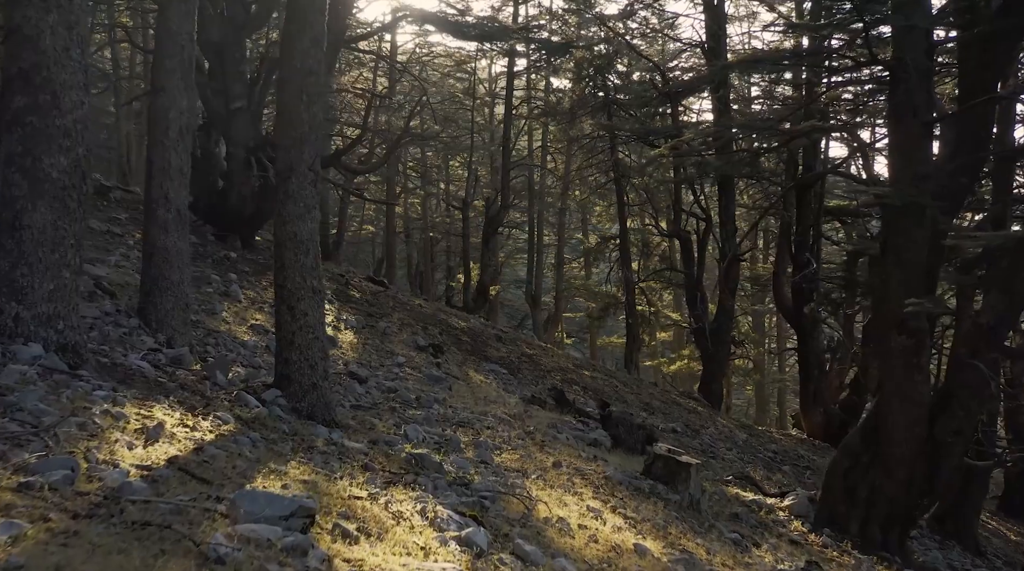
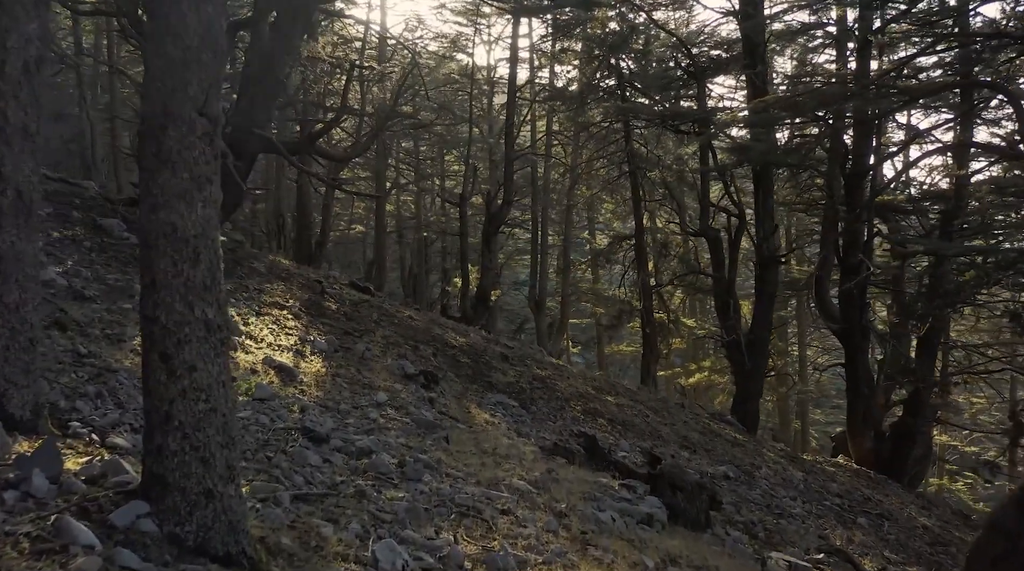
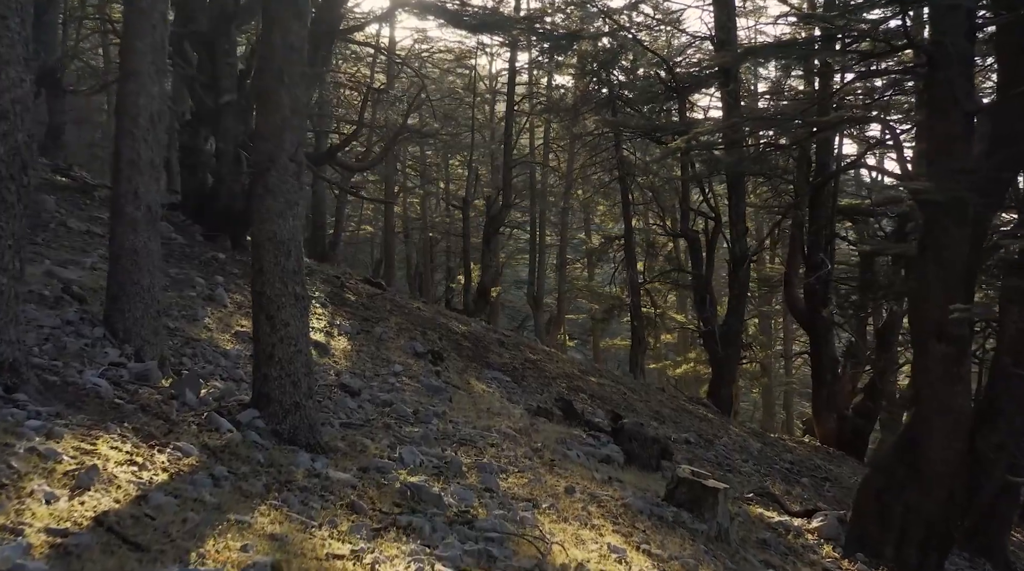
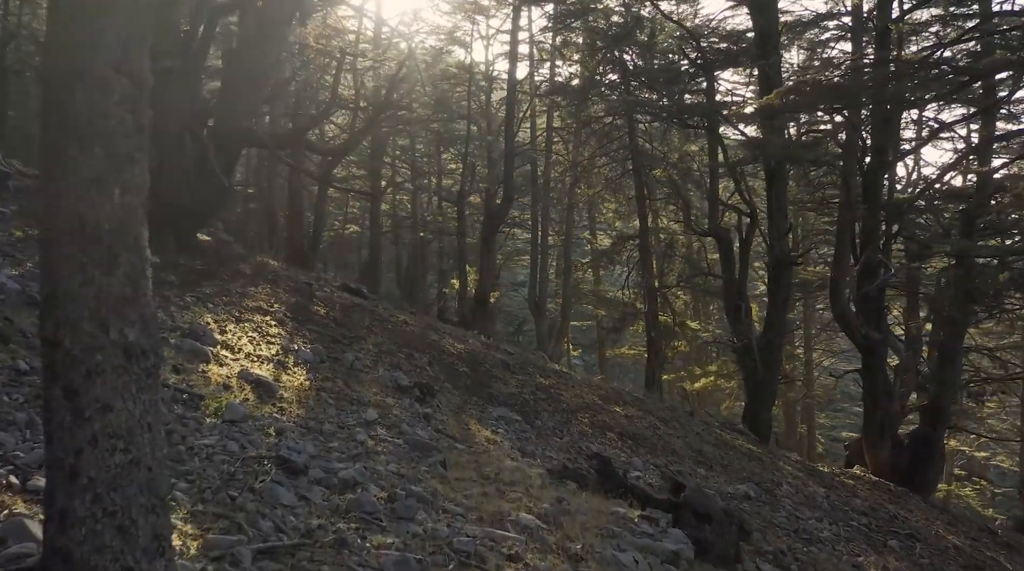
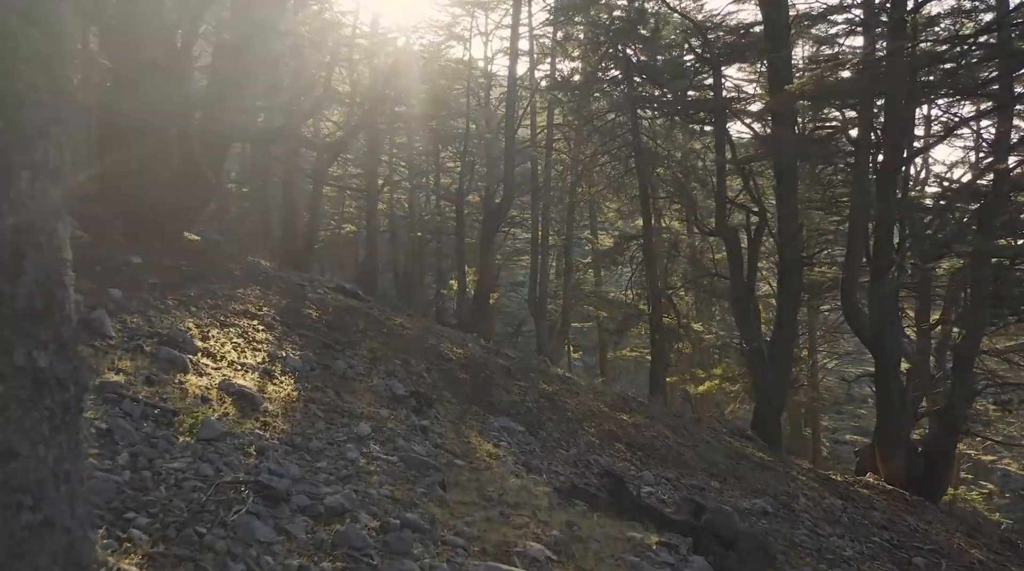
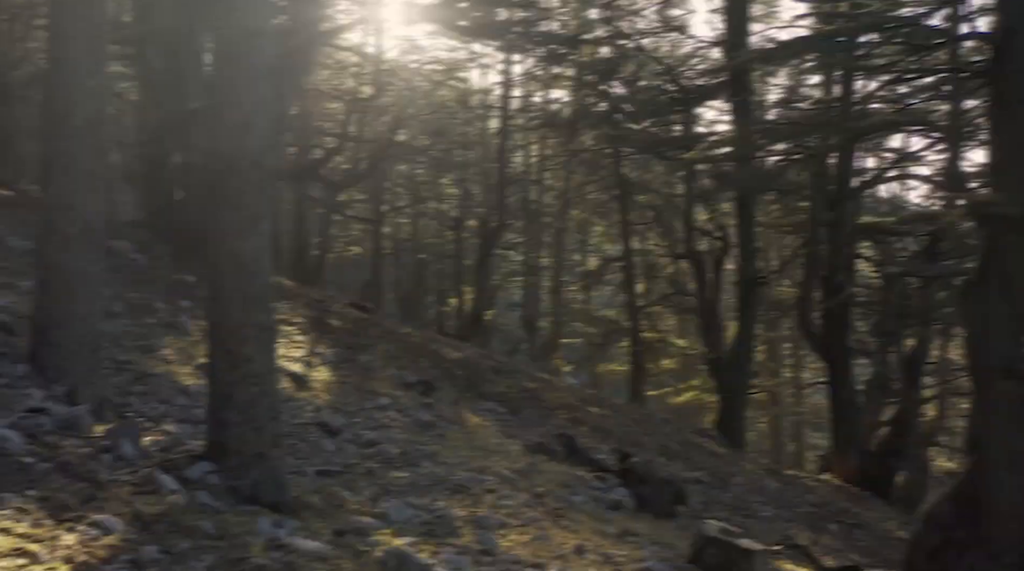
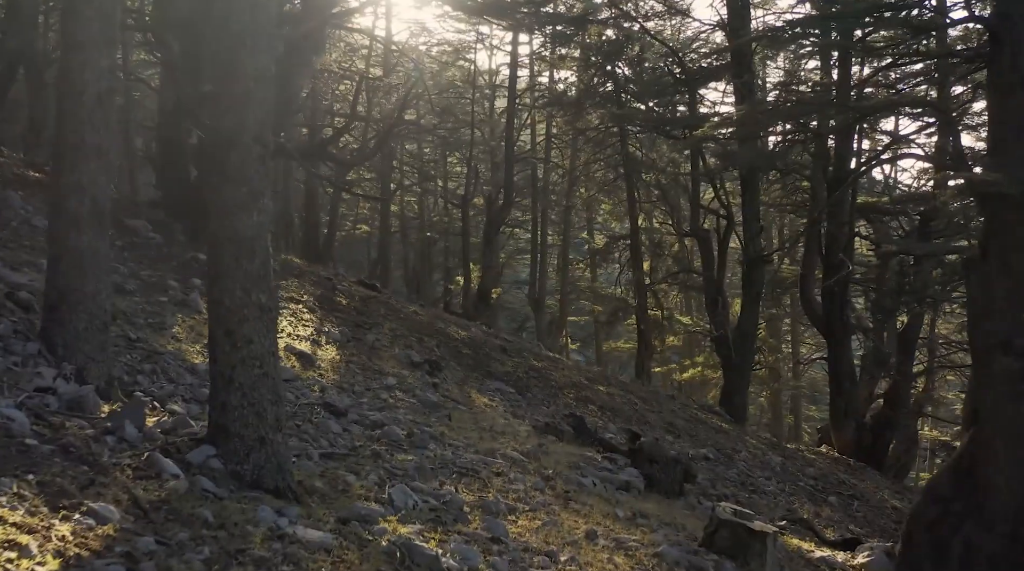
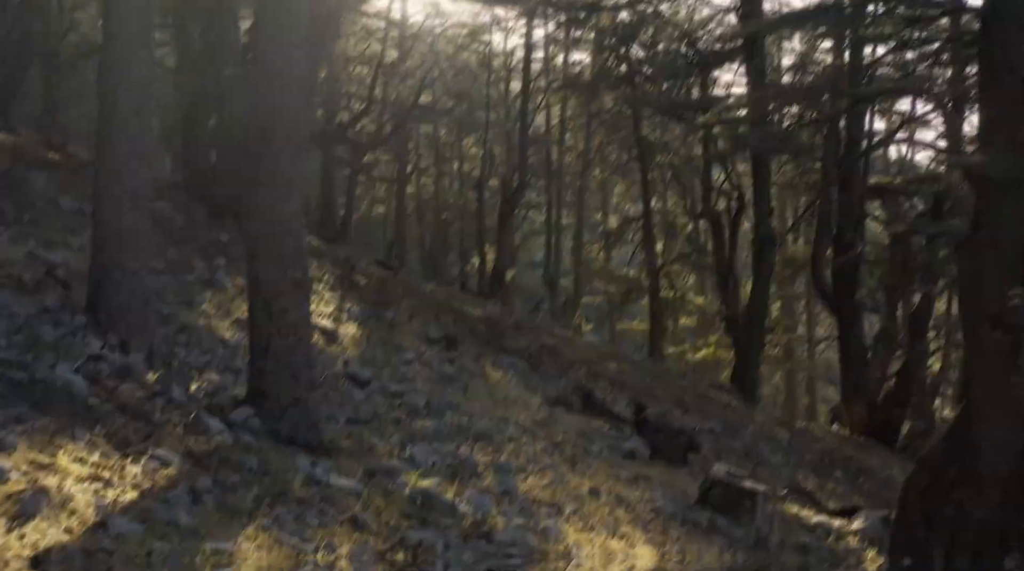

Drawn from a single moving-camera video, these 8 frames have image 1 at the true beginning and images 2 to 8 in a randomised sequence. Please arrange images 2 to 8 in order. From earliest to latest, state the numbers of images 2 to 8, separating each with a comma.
3, 8, 6, 7, 2, 4, 5
